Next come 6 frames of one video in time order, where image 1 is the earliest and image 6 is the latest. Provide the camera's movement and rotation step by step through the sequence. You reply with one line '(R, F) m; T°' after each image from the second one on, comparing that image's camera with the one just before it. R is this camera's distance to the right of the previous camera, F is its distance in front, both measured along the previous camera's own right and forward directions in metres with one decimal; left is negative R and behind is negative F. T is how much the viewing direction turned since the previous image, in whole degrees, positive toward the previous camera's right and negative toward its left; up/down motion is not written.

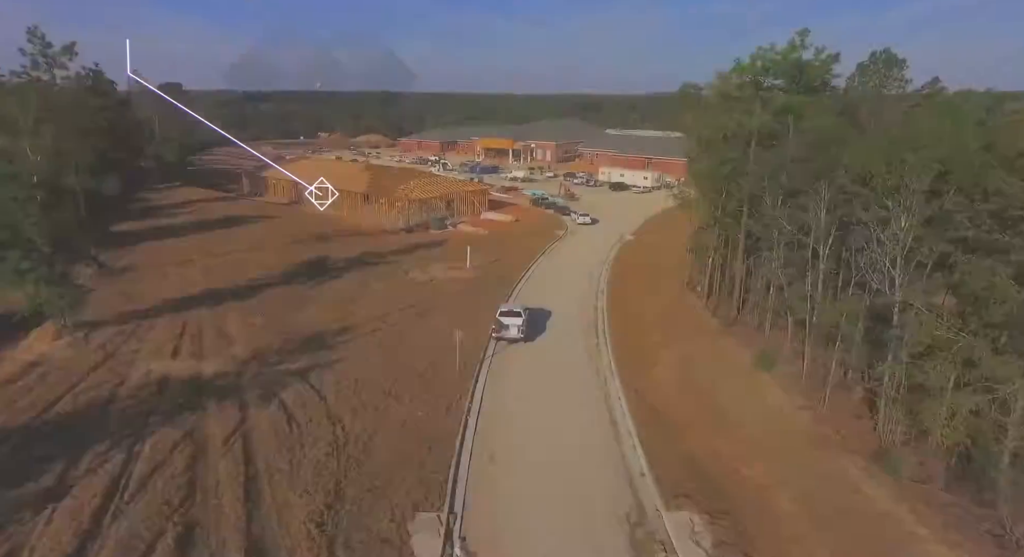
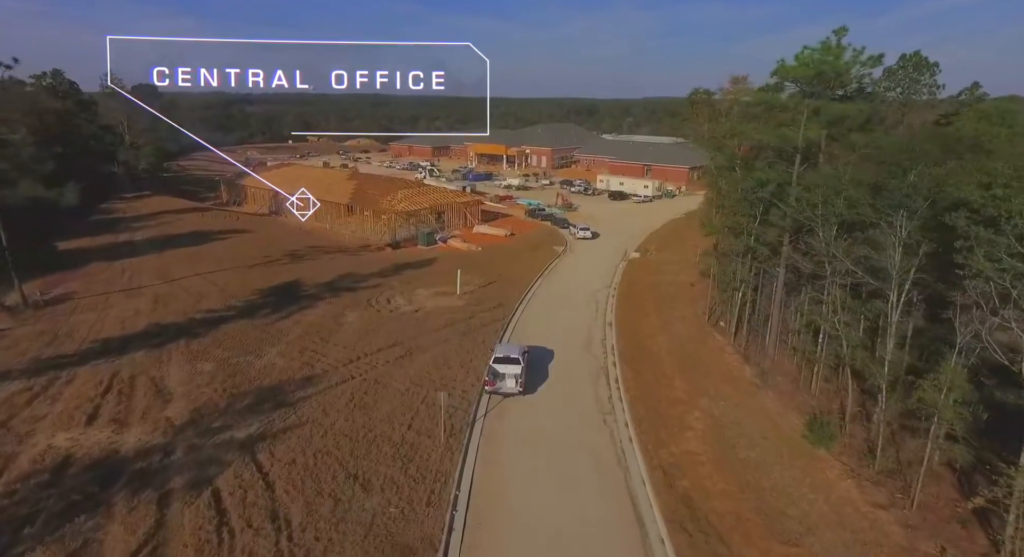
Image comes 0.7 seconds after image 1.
(-0.1, +3.0) m; +1°
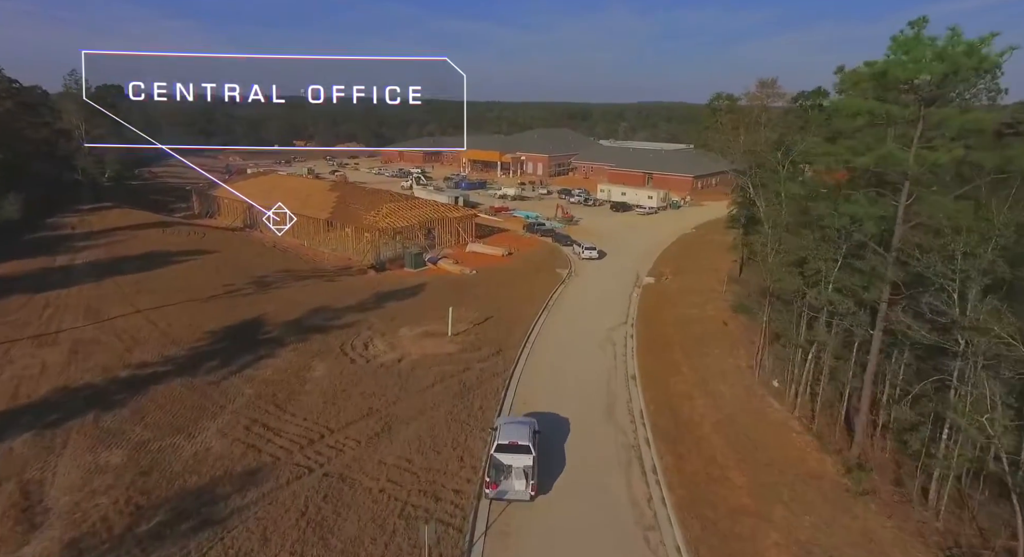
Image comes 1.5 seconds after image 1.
(-0.4, +3.9) m; +1°
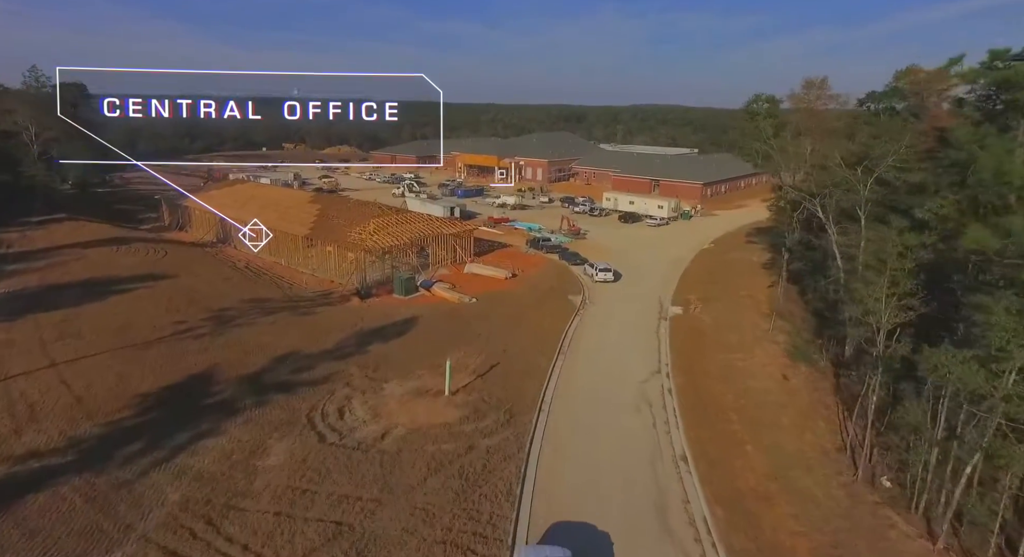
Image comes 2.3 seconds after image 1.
(-0.5, +4.3) m; +1°
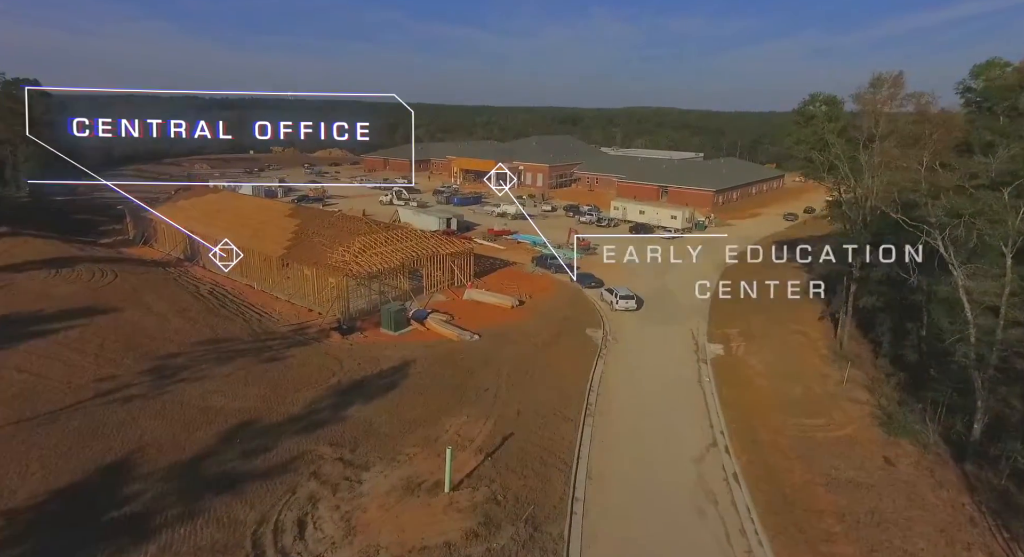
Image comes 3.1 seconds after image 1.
(-0.6, +4.3) m; +1°
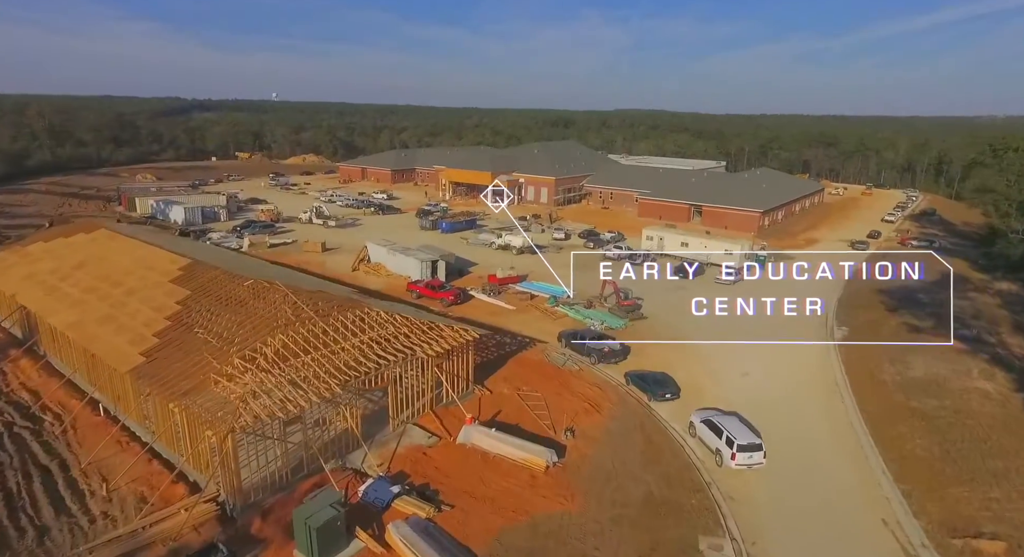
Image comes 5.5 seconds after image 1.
(-1.2, +12.5) m; +1°
